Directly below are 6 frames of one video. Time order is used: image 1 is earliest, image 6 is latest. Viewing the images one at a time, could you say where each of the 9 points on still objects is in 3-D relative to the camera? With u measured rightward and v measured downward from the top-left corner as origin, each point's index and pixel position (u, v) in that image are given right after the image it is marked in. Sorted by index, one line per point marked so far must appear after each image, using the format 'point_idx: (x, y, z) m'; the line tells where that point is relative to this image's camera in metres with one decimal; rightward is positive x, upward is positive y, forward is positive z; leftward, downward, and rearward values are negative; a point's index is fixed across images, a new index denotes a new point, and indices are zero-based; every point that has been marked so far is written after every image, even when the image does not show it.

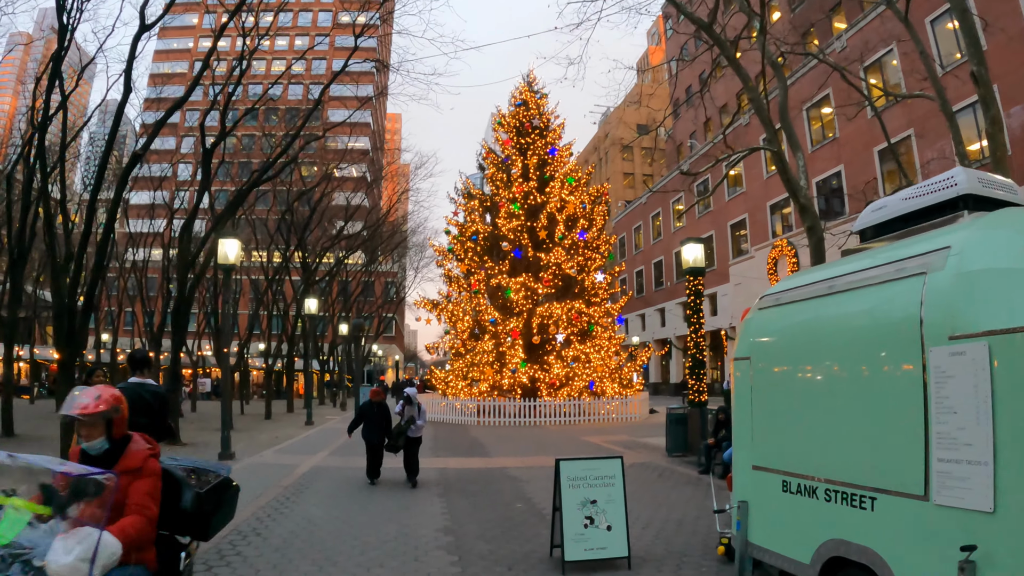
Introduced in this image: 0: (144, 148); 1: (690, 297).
0: (-5.9, +2.3, +11.1) m
1: (+3.3, -0.2, +12.6) m
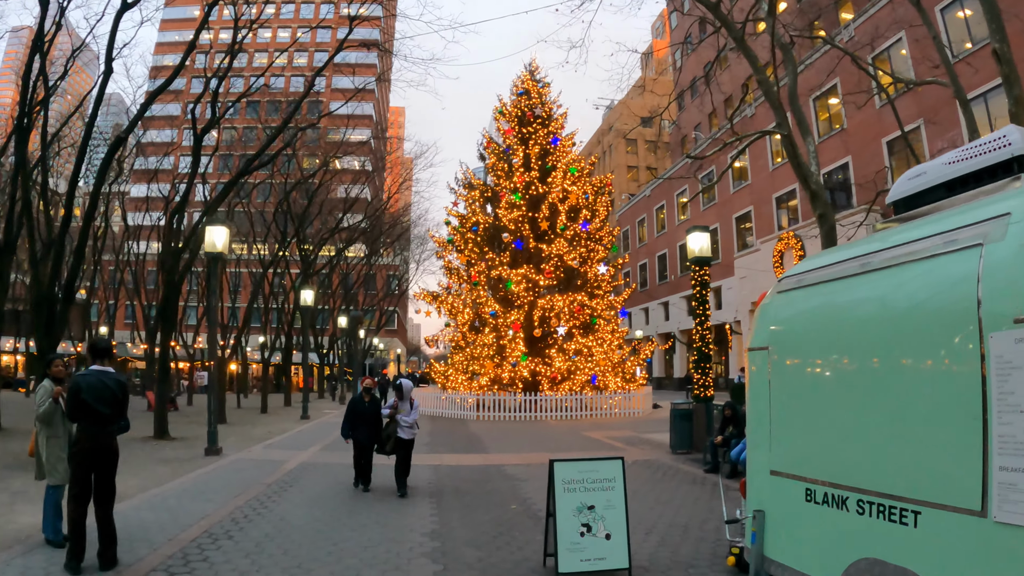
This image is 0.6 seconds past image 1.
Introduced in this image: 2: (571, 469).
0: (-5.9, +2.4, +10.6) m
1: (+3.2, 0.0, +12.1) m
2: (+0.4, -1.2, +4.4) m
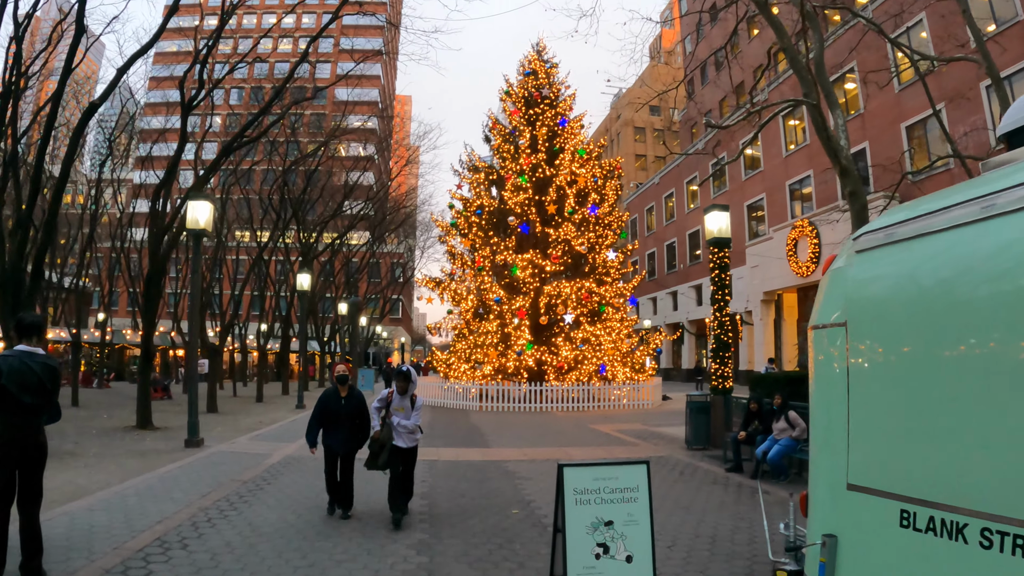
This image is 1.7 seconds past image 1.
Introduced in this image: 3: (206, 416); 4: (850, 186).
0: (-5.8, +2.7, +9.8) m
1: (+3.3, +0.3, +11.3) m
2: (+0.4, -1.0, +3.6) m
3: (-6.7, -2.8, +14.9) m
4: (+5.4, +1.7, +11.1) m
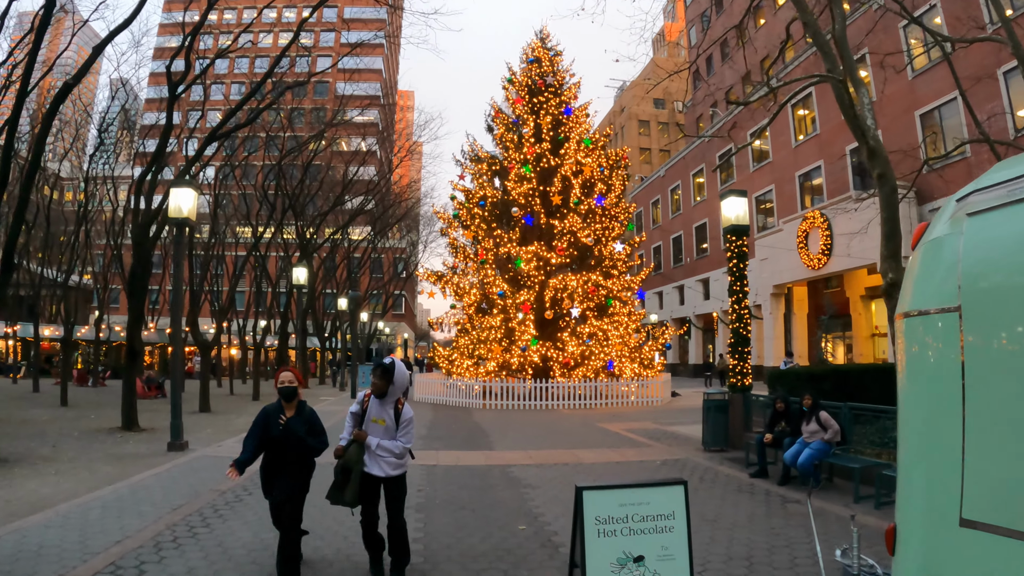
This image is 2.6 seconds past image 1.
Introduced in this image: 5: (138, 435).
0: (-5.8, +2.8, +9.2) m
1: (+3.4, +0.4, +10.6) m
2: (+0.4, -0.9, +3.0) m
3: (-6.6, -2.6, +14.3) m
4: (+5.5, +1.8, +10.4) m
5: (-5.9, -2.3, +10.9) m
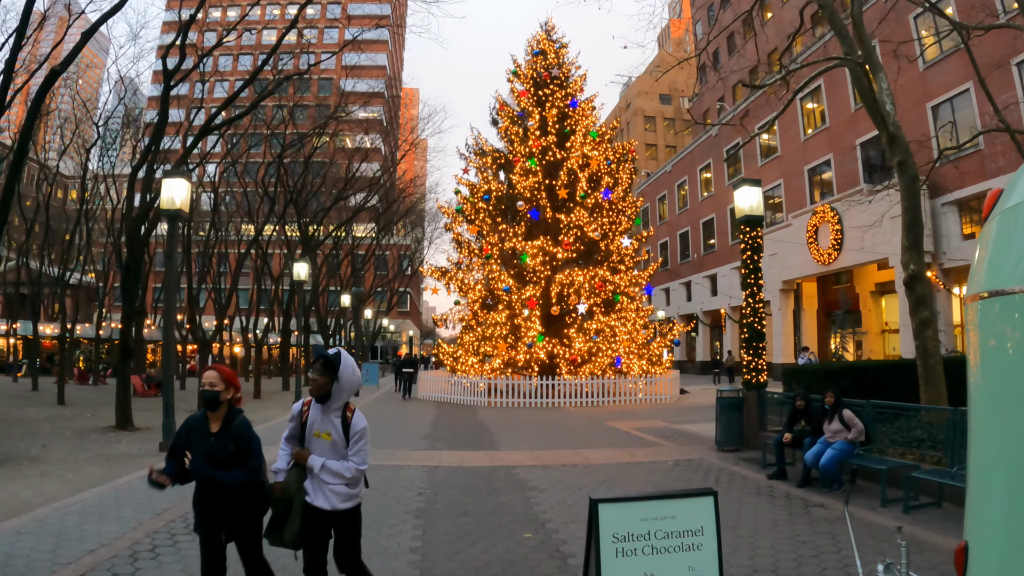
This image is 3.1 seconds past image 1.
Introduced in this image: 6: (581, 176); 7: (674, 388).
0: (-5.7, +2.9, +8.8) m
1: (+3.5, +0.5, +10.2) m
2: (+0.4, -0.9, +2.6) m
3: (-6.4, -2.6, +14.0) m
4: (+5.6, +1.9, +9.9) m
5: (-5.8, -2.2, +10.5) m
6: (+2.0, +3.2, +19.9) m
7: (+4.6, -2.9, +19.7) m
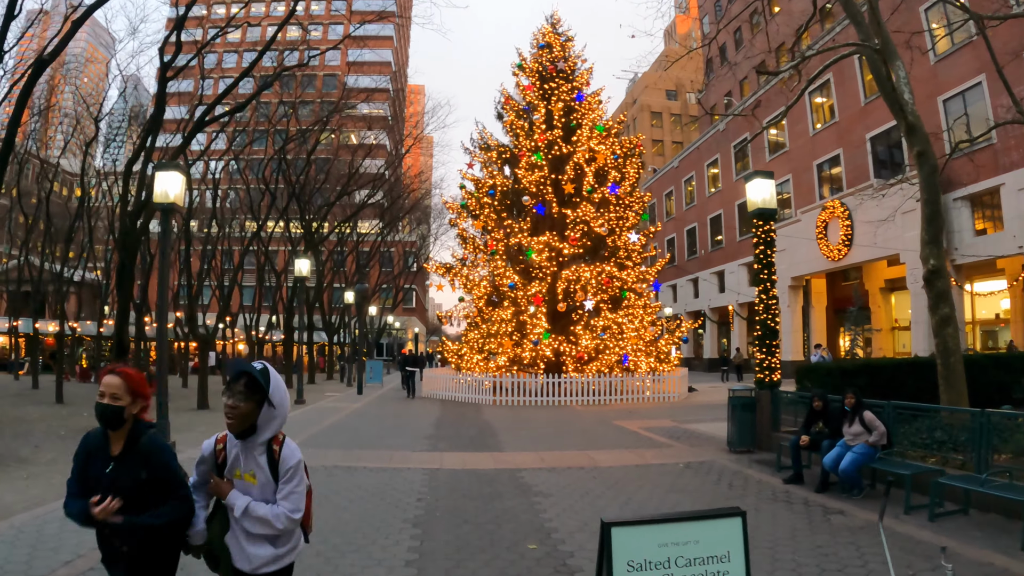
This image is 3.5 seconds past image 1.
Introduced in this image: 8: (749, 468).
0: (-5.7, +3.0, +8.6) m
1: (+3.5, +0.6, +9.9) m
2: (+0.4, -0.8, +2.3) m
3: (-6.3, -2.5, +13.8) m
4: (+5.6, +2.0, +9.6) m
5: (-5.7, -2.2, +10.3) m
6: (+2.1, +3.3, +19.5) m
7: (+4.8, -2.8, +19.4) m
8: (+2.8, -2.1, +8.1) m
